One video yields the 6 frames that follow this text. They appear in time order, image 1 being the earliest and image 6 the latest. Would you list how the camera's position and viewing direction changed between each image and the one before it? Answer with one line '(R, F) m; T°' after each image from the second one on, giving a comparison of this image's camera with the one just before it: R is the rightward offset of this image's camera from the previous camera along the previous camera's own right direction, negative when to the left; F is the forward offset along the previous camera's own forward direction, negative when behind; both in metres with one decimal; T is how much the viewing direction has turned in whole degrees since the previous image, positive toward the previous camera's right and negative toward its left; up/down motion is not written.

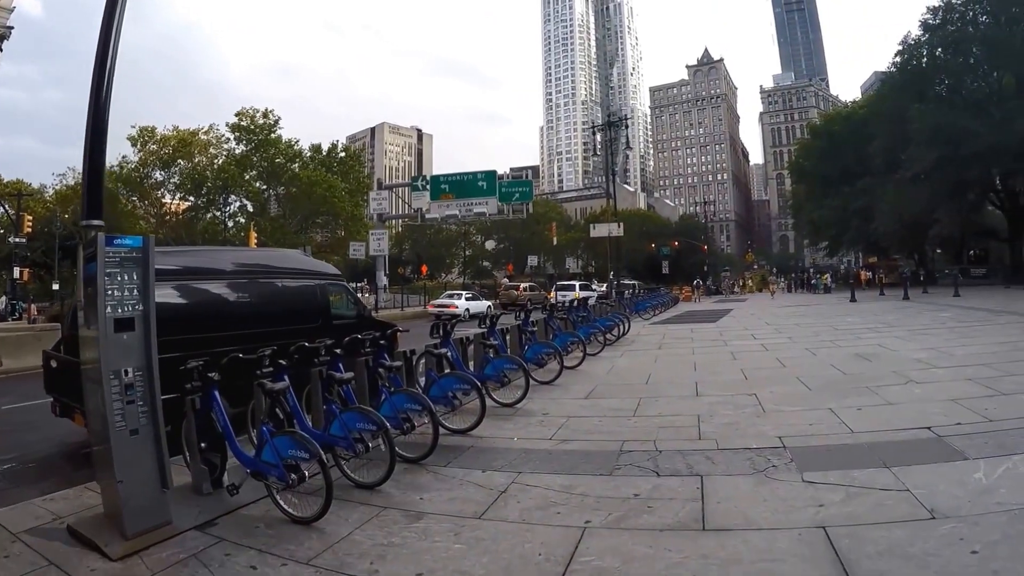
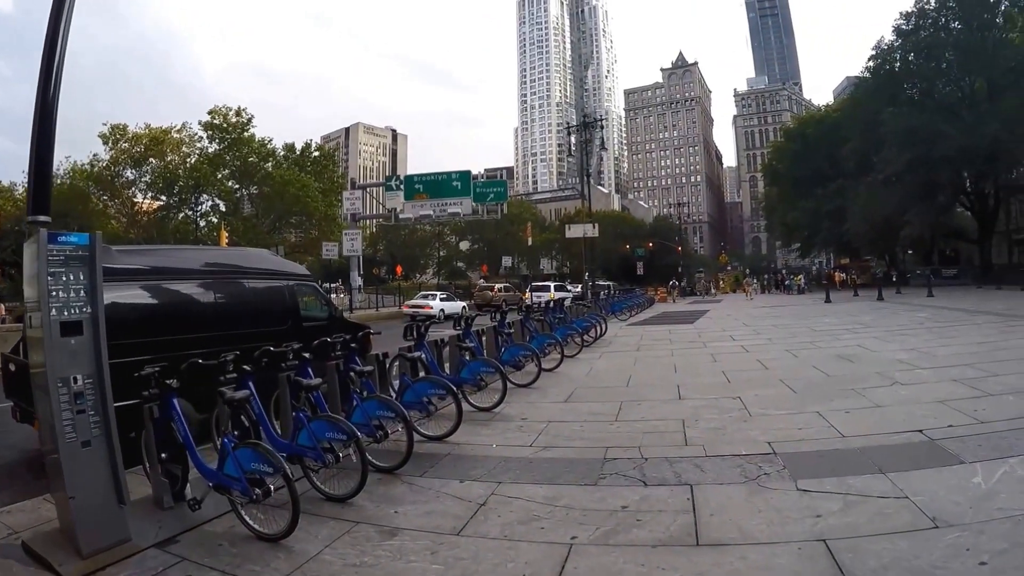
(0.0, +0.3) m; +2°
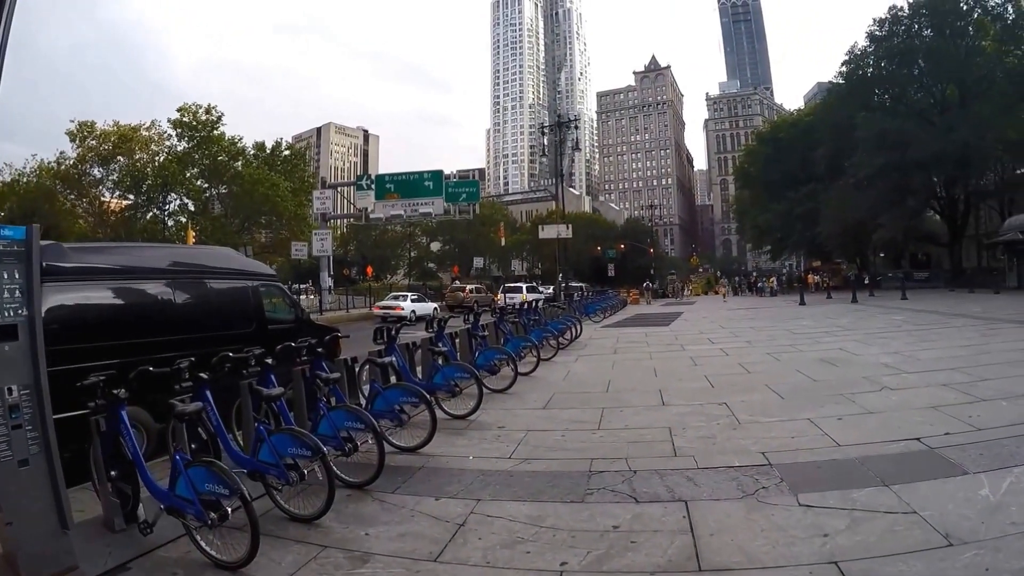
(-0.1, +0.4) m; +3°
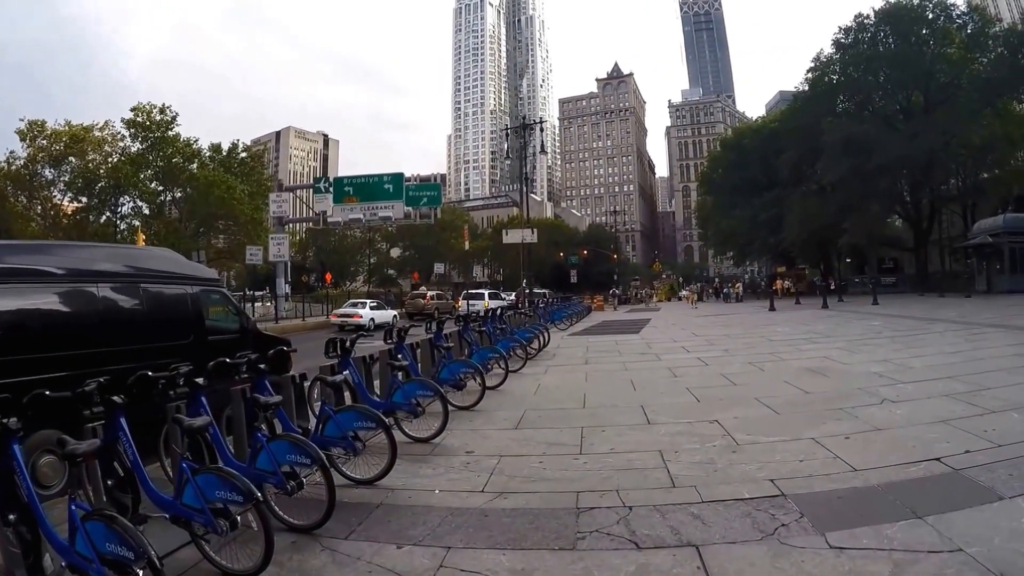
(-0.1, +0.9) m; +4°
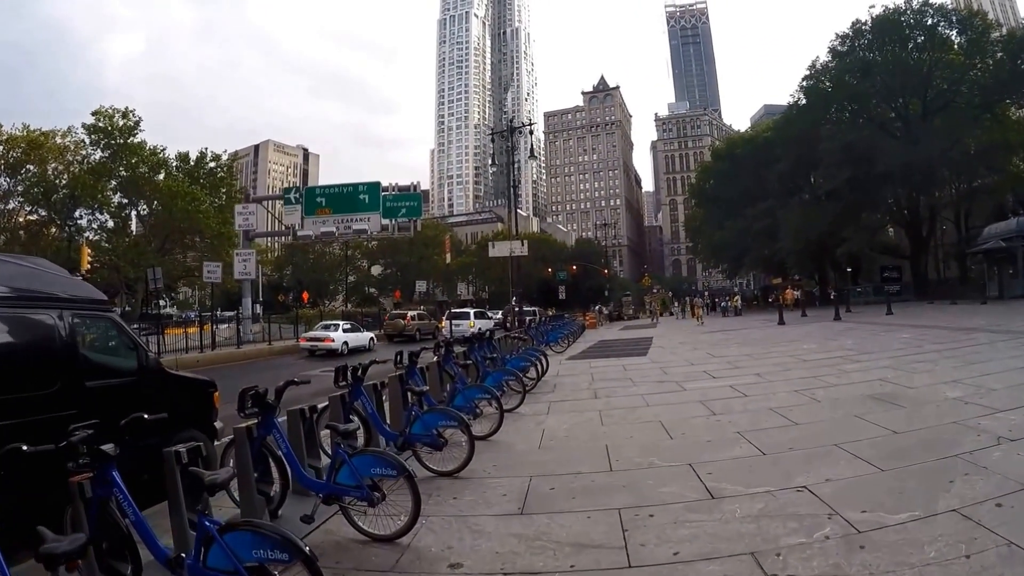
(-0.1, +2.2) m; +2°
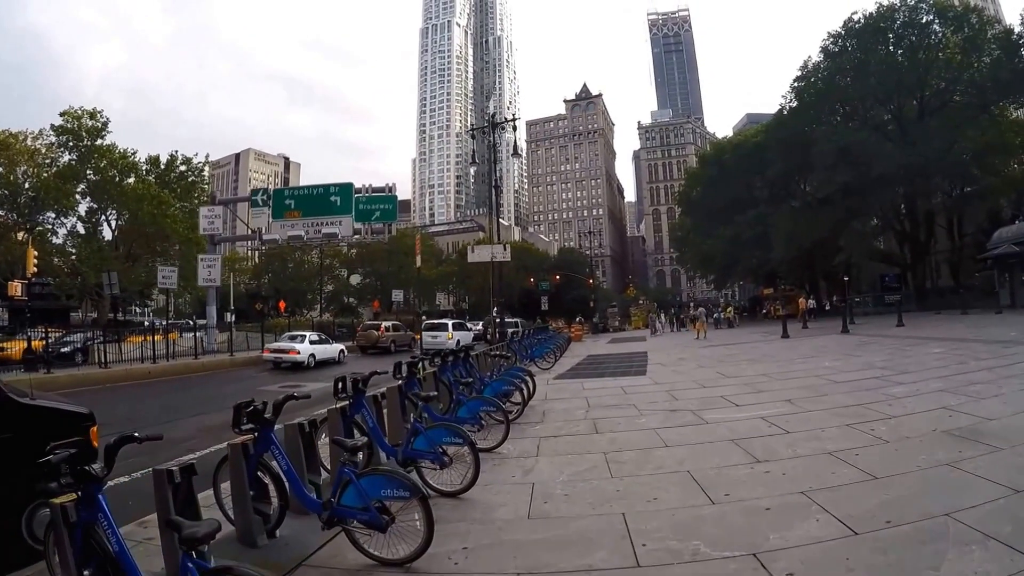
(0.0, +2.0) m; +2°
